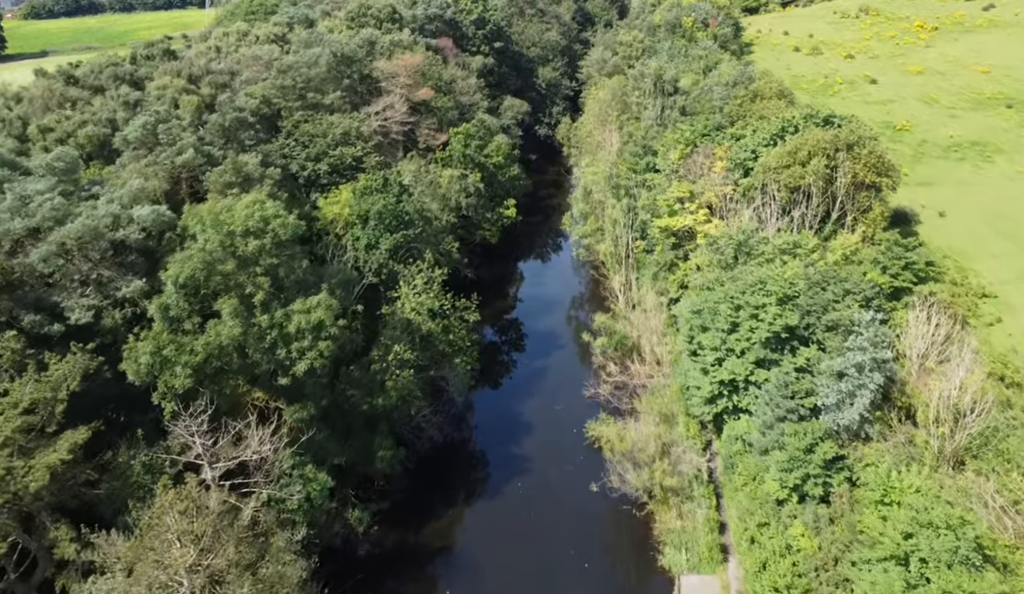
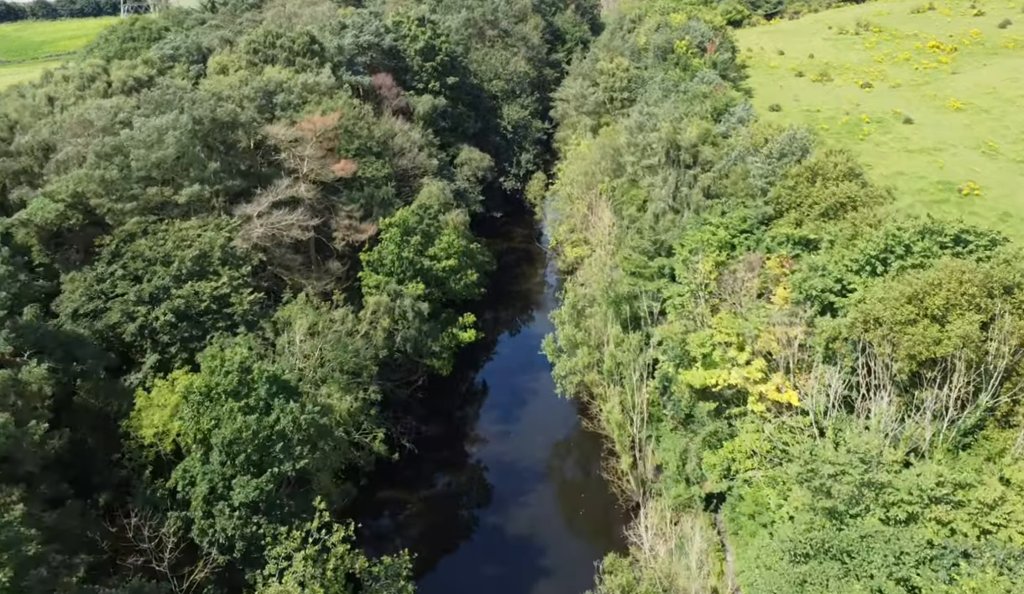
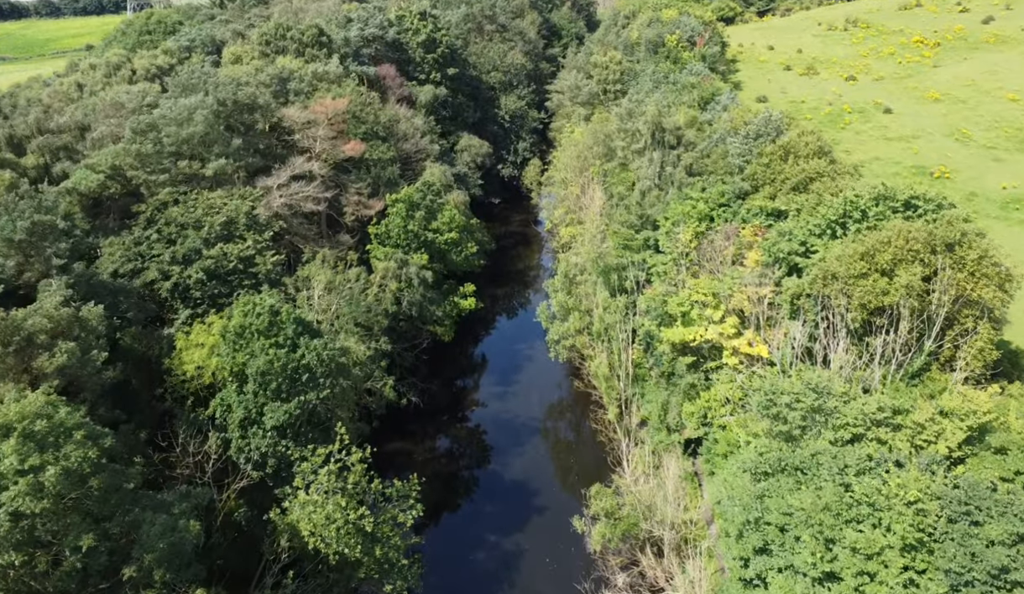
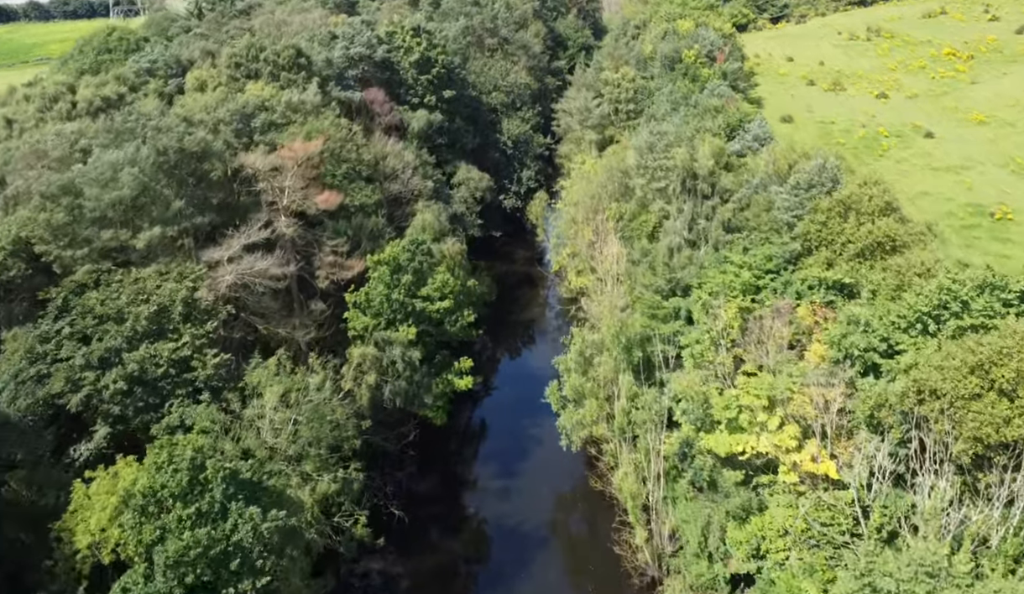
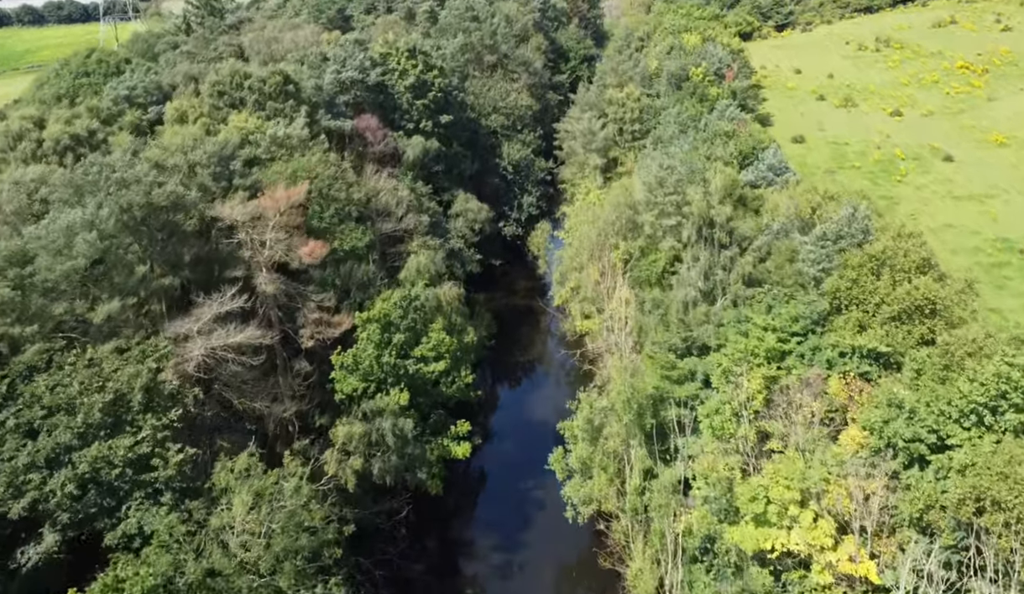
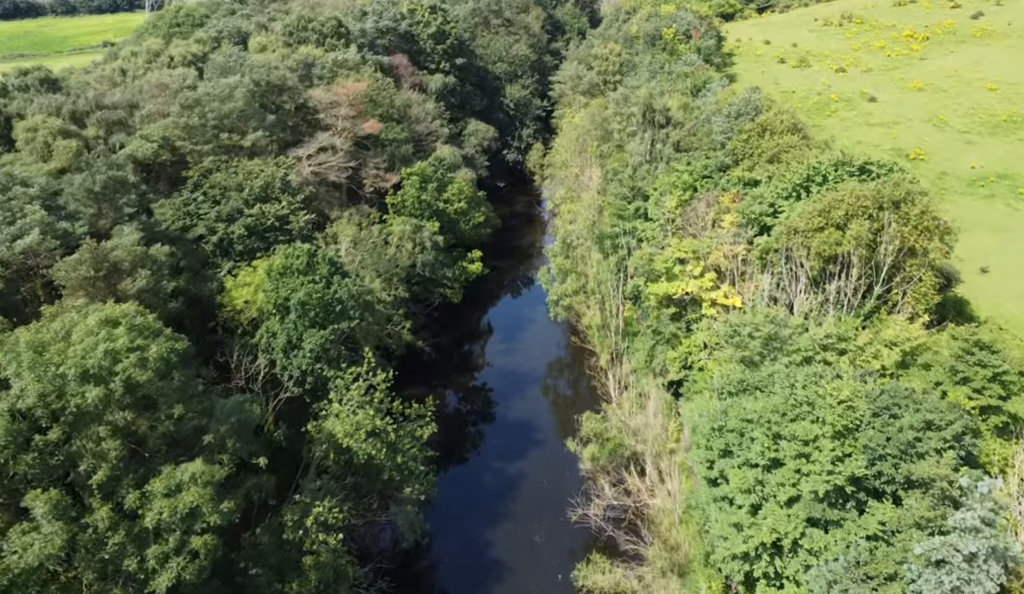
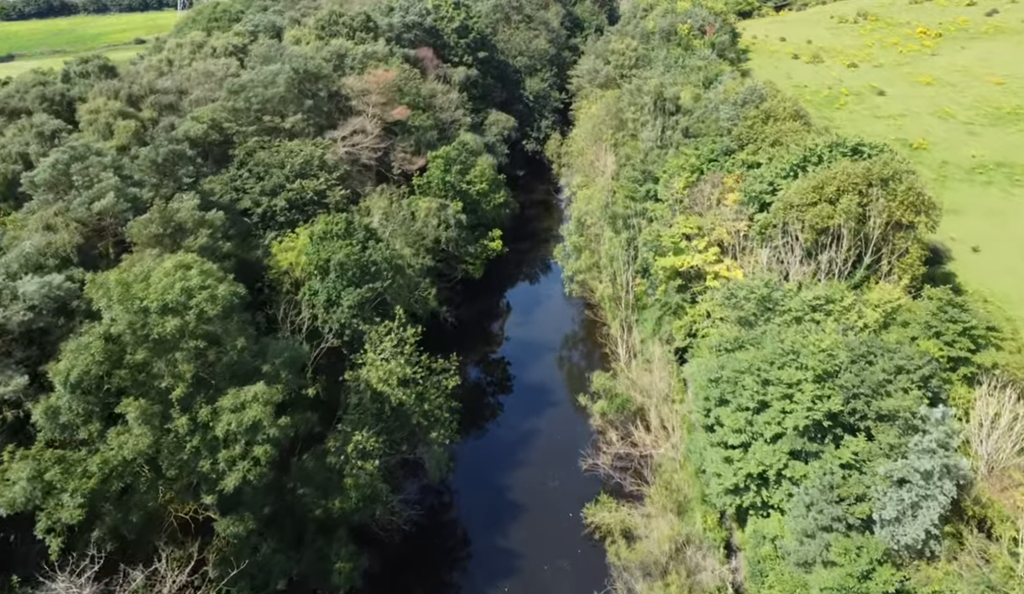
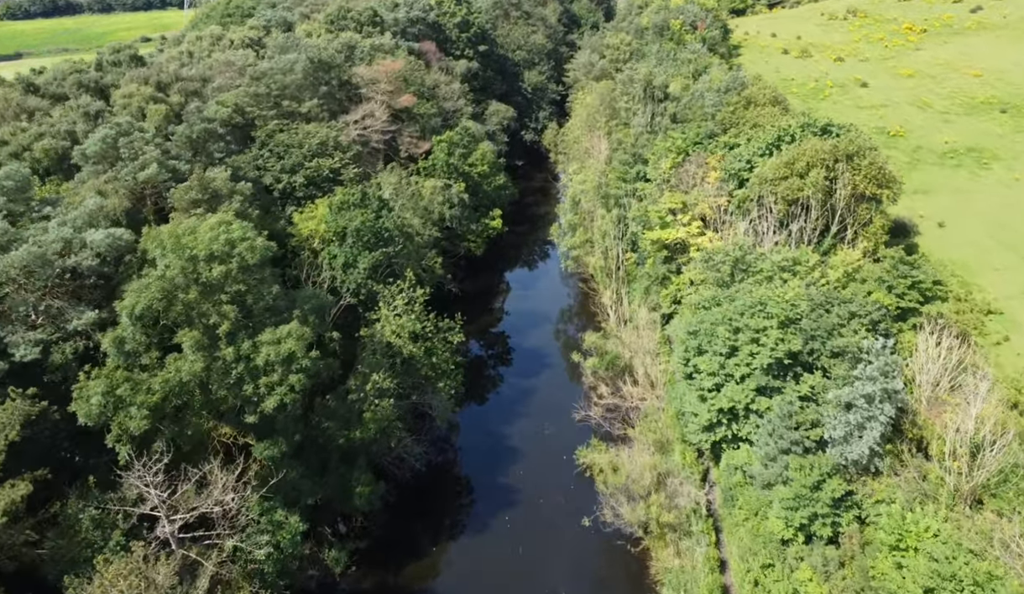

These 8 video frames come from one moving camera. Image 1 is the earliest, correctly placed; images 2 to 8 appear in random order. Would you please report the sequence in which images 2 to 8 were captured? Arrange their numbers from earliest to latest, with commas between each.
8, 7, 6, 3, 2, 4, 5
